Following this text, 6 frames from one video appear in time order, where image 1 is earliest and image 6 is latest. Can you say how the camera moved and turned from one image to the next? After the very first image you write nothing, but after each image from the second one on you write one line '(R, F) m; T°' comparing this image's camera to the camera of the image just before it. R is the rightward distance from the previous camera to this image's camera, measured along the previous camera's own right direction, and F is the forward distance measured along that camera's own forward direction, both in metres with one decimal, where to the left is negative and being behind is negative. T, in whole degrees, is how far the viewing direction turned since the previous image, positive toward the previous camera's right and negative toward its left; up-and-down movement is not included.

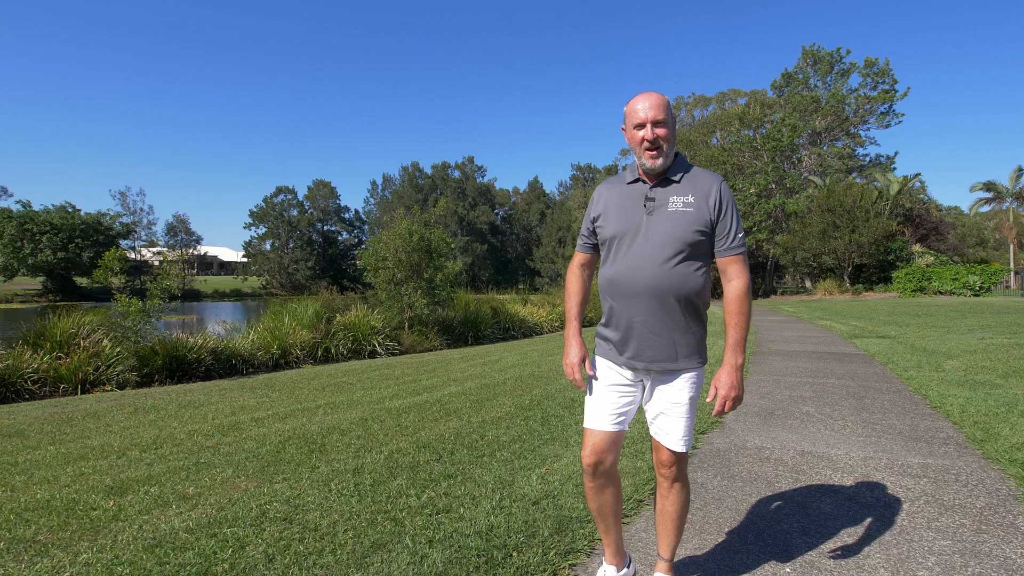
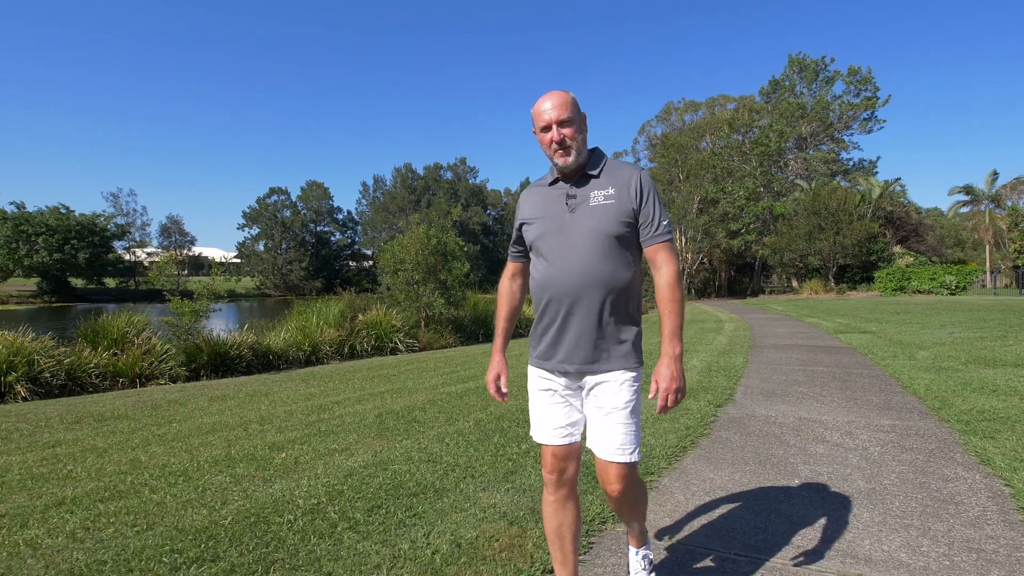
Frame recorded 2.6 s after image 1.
(-0.6, -0.9) m; +1°
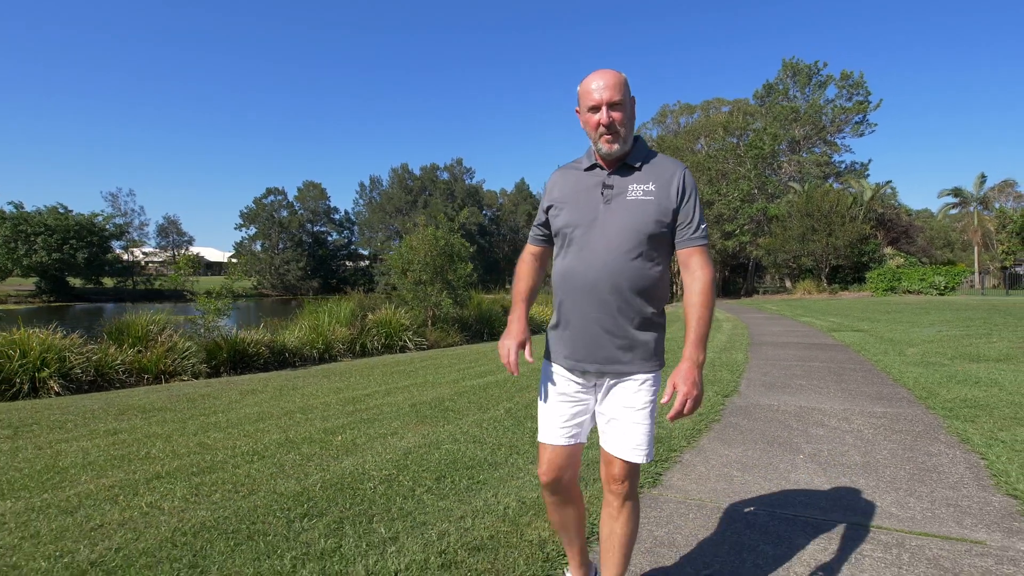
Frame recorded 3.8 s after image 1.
(-0.3, -0.4) m; +1°
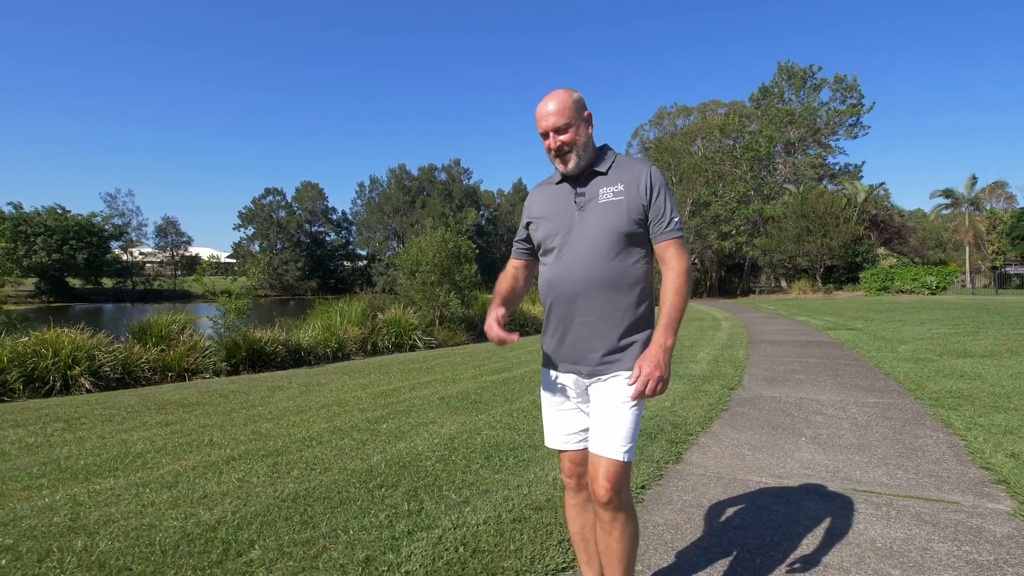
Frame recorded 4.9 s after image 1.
(-0.3, -0.4) m; 0°
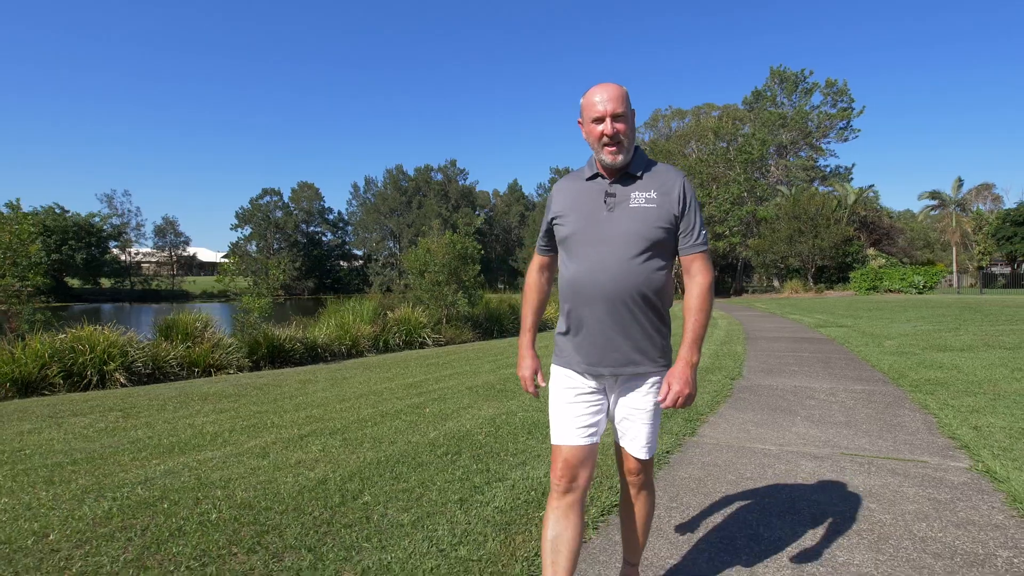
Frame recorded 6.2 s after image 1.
(-0.3, -0.6) m; +1°
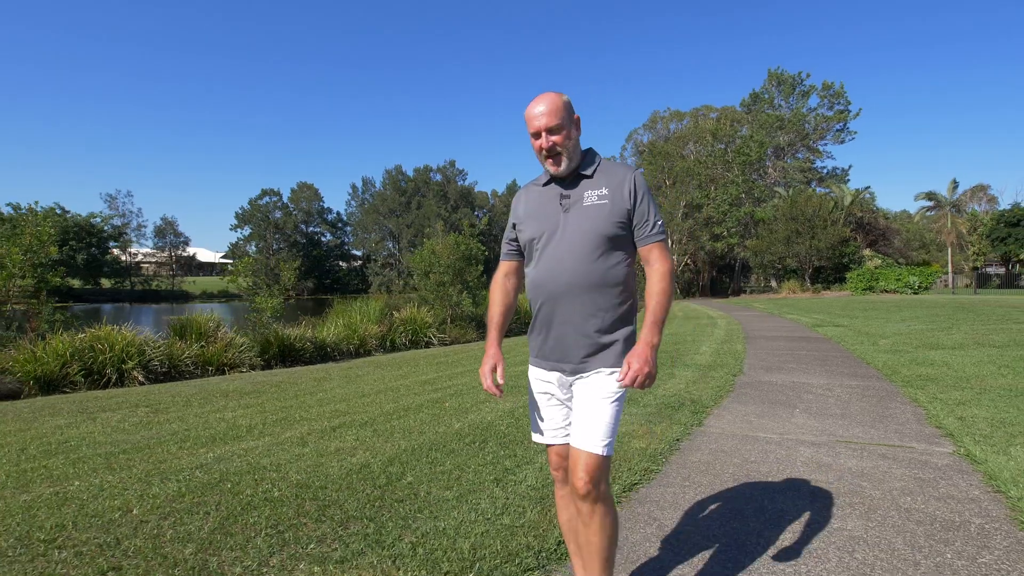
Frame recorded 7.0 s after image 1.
(-0.2, -0.3) m; 0°
